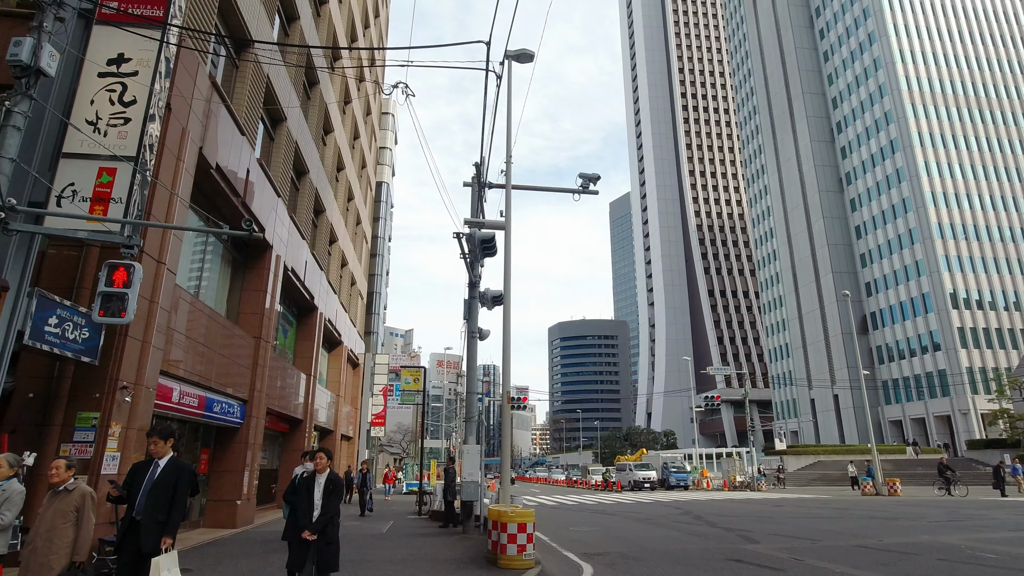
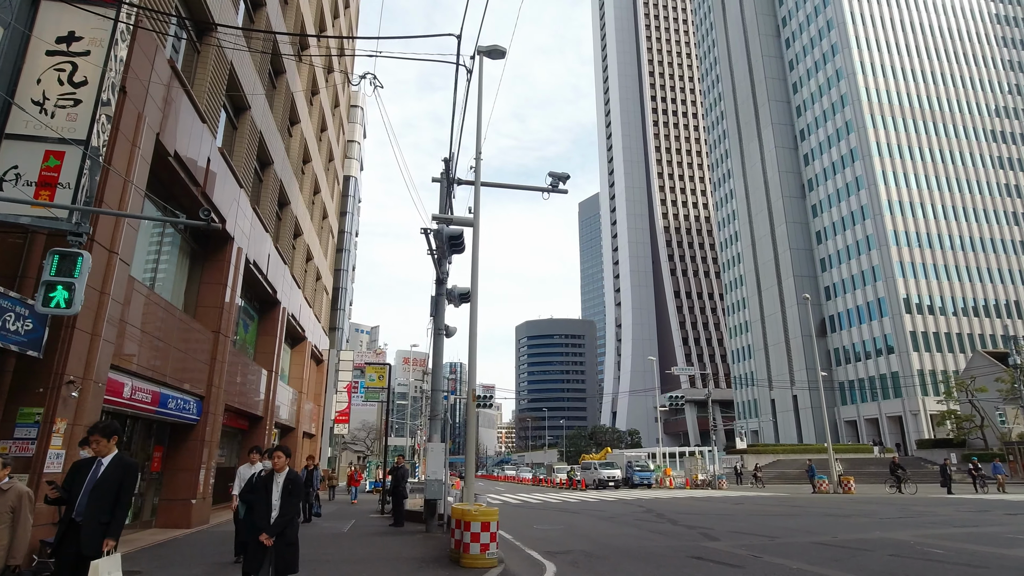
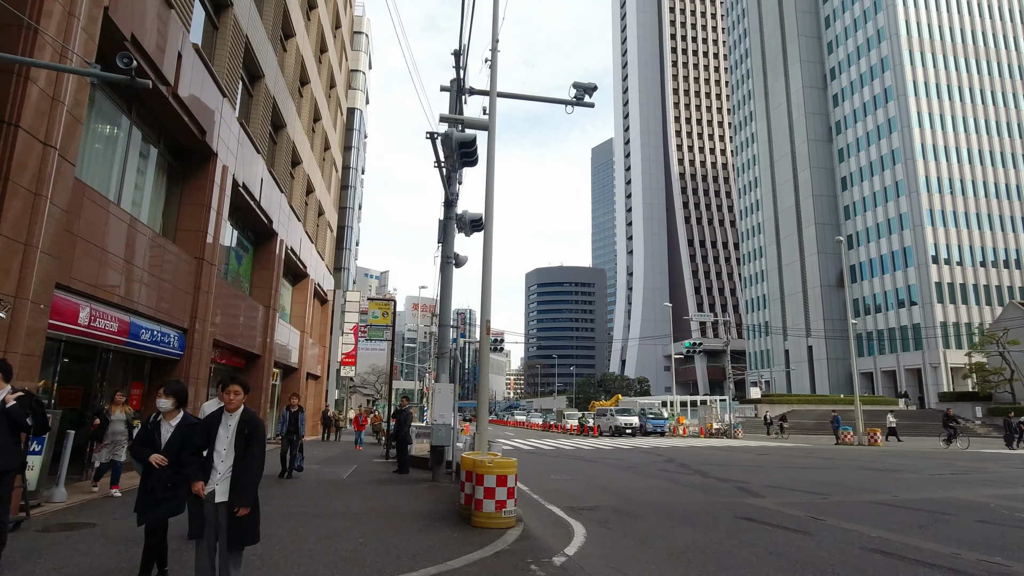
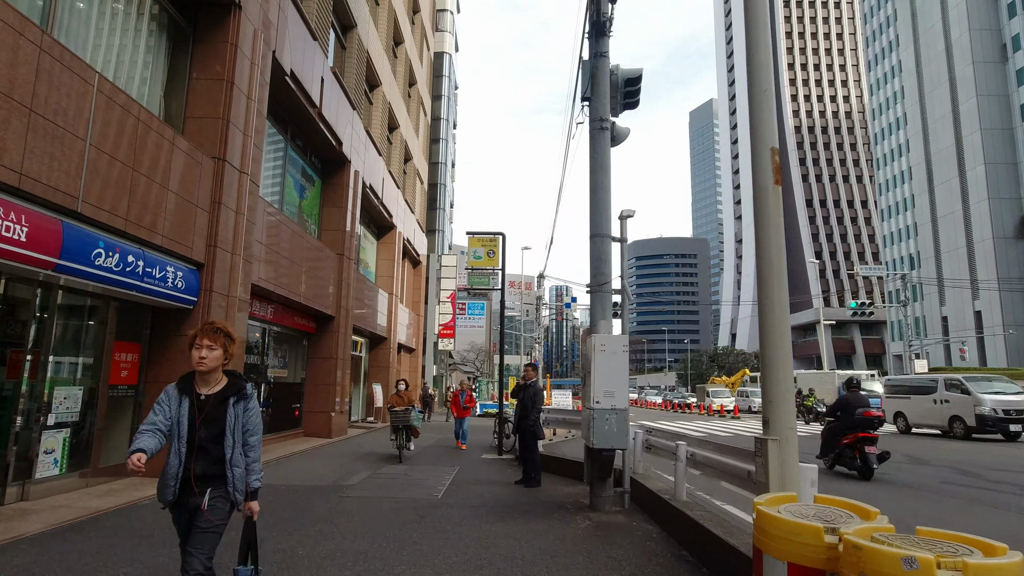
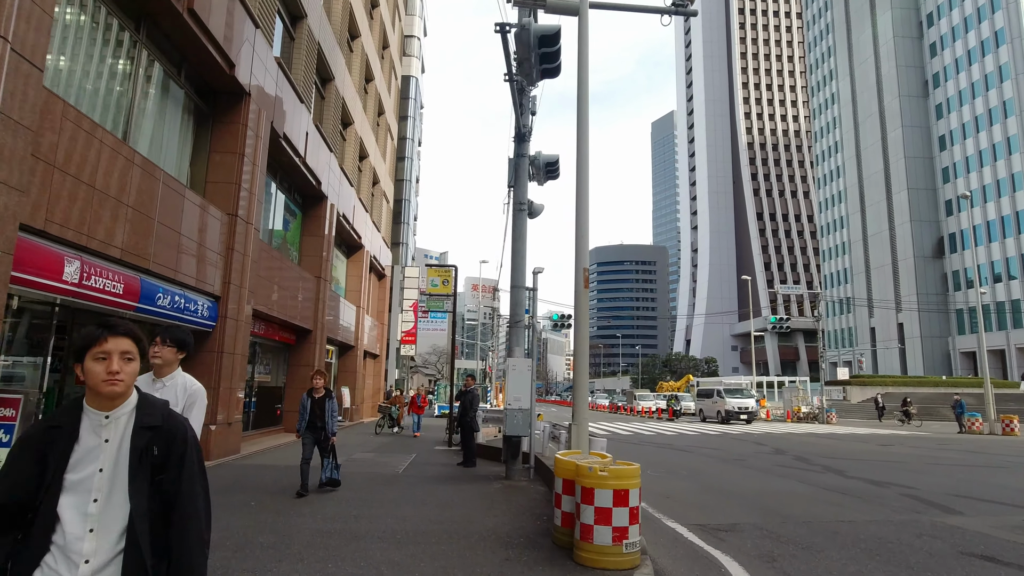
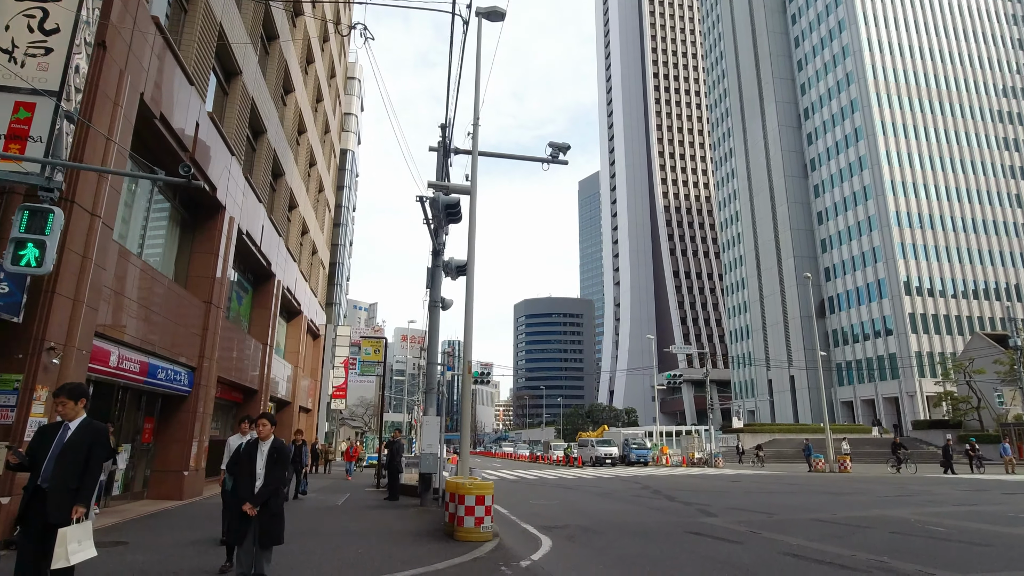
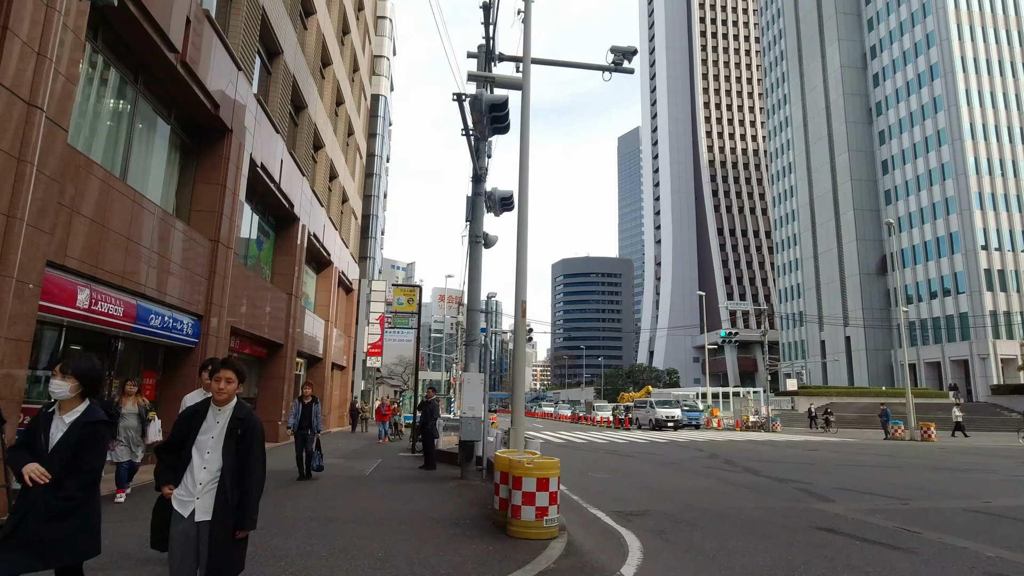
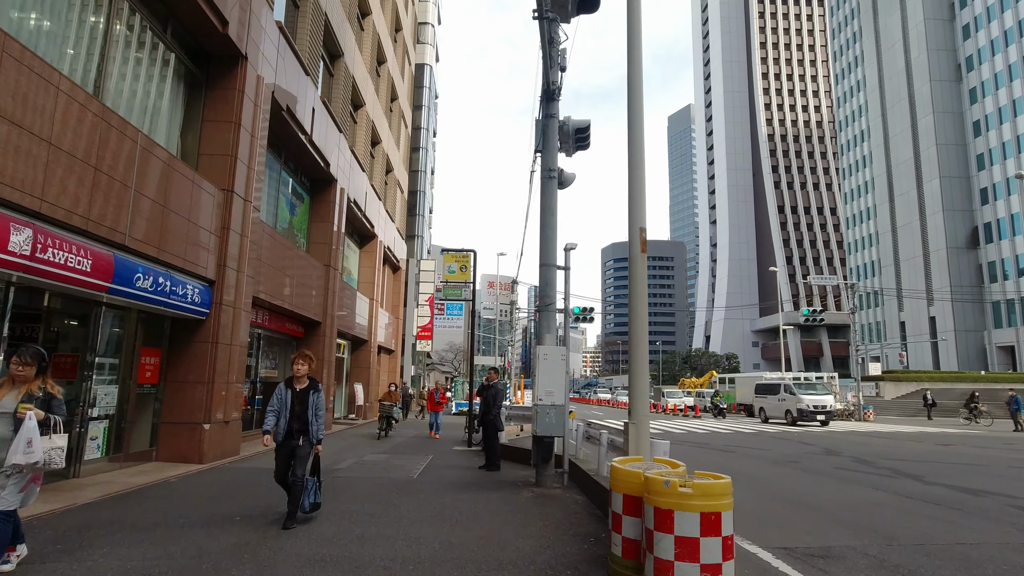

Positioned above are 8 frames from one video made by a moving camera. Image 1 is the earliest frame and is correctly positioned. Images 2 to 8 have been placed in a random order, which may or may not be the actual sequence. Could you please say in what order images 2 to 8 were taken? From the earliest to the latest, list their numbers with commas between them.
2, 6, 3, 7, 5, 8, 4
